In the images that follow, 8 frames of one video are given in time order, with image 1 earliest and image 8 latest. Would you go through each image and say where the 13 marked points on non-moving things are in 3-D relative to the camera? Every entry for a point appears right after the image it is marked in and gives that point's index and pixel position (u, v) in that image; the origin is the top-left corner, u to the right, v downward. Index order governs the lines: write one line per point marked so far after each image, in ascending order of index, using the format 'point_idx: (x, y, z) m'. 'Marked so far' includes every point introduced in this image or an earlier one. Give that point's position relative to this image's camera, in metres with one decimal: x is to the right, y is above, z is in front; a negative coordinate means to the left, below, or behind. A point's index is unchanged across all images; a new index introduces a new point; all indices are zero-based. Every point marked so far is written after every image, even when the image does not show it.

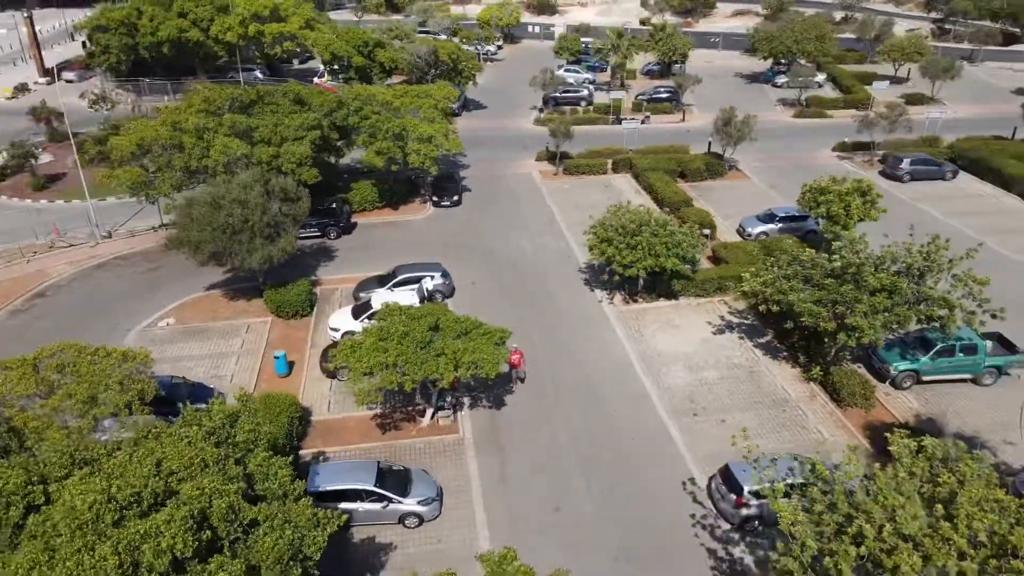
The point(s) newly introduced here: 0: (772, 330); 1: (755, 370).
0: (+6.9, -1.1, +19.9) m
1: (+6.1, -2.0, +18.6) m
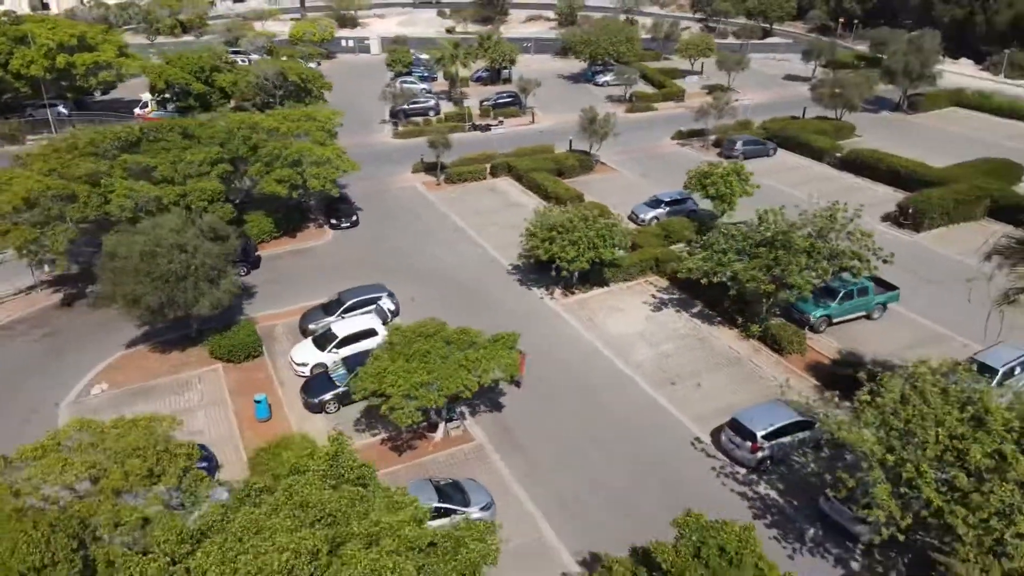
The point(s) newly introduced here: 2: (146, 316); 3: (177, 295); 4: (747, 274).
0: (+5.7, -0.4, +22.6) m
1: (+5.4, -1.4, +21.1) m
2: (-9.2, -0.7, +19.1) m
3: (-8.4, -0.2, +18.9) m
4: (+6.2, +0.4, +19.7) m
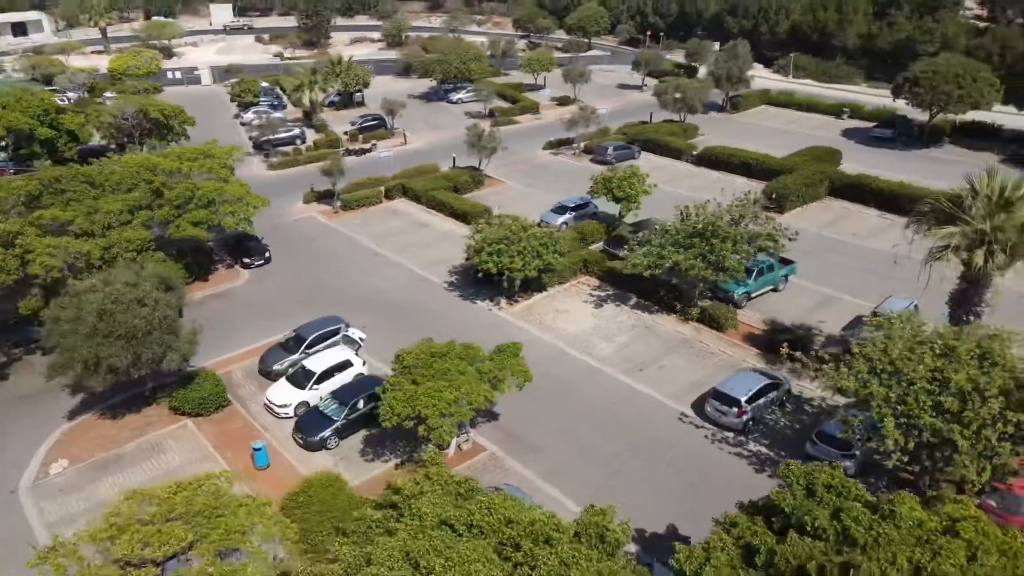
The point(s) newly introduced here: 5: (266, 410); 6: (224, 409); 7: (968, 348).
0: (+4.0, -0.2, +24.7) m
1: (+4.2, -1.2, +23.2) m
2: (-9.4, -2.1, +17.6) m
3: (-8.7, -1.5, +17.6) m
4: (+5.1, +0.7, +22.0) m
5: (-6.4, -3.2, +19.6) m
6: (-7.5, -3.2, +19.5) m
7: (+8.9, -1.3, +14.5) m
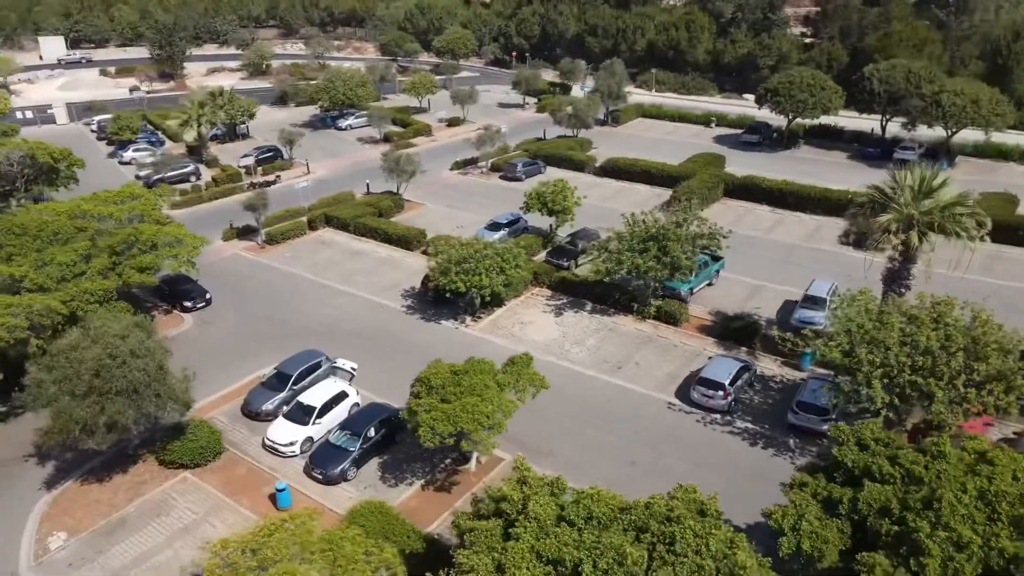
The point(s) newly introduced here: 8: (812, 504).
0: (+2.7, -0.4, +26.2) m
1: (+3.2, -1.3, +24.7) m
2: (-8.9, -3.3, +16.6) m
3: (-8.2, -2.6, +16.7) m
4: (+4.2, +0.7, +23.8) m
5: (-6.2, -4.1, +19.1) m
6: (-7.2, -4.2, +18.8) m
7: (+9.5, -0.7, +17.1) m
8: (+4.8, -3.5, +12.1) m
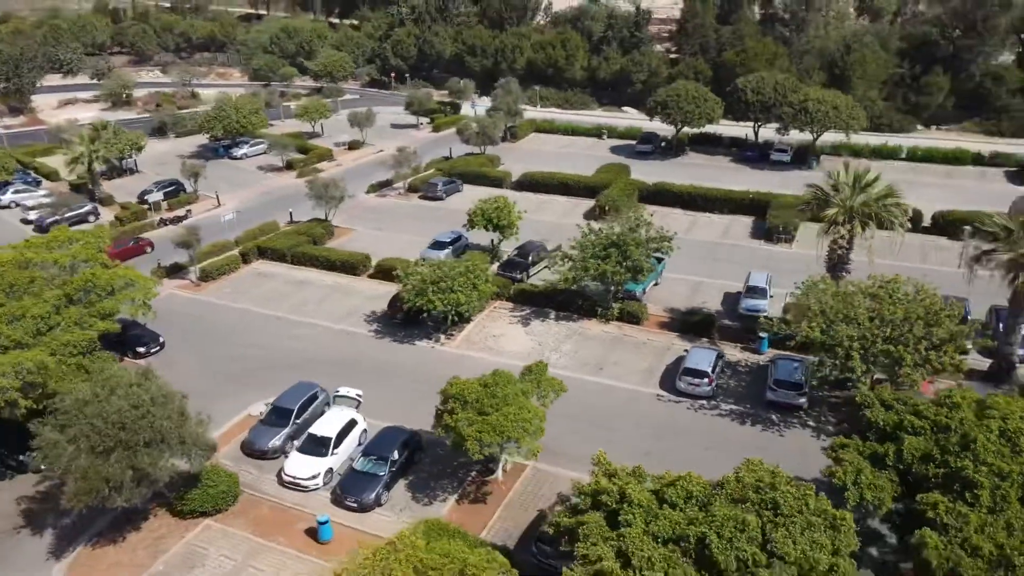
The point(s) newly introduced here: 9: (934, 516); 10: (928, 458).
0: (+1.4, -0.7, +27.4) m
1: (+2.3, -1.5, +26.0) m
2: (-7.8, -4.3, +15.7) m
3: (-7.2, -3.5, +15.9) m
4: (+3.3, +0.6, +25.4) m
5: (-5.6, -4.9, +18.6) m
6: (-6.5, -5.1, +18.1) m
7: (+9.9, -0.2, +19.8) m
8: (+6.5, -3.2, +13.9) m
9: (+6.9, -3.8, +12.4) m
10: (+7.5, -3.0, +13.5) m
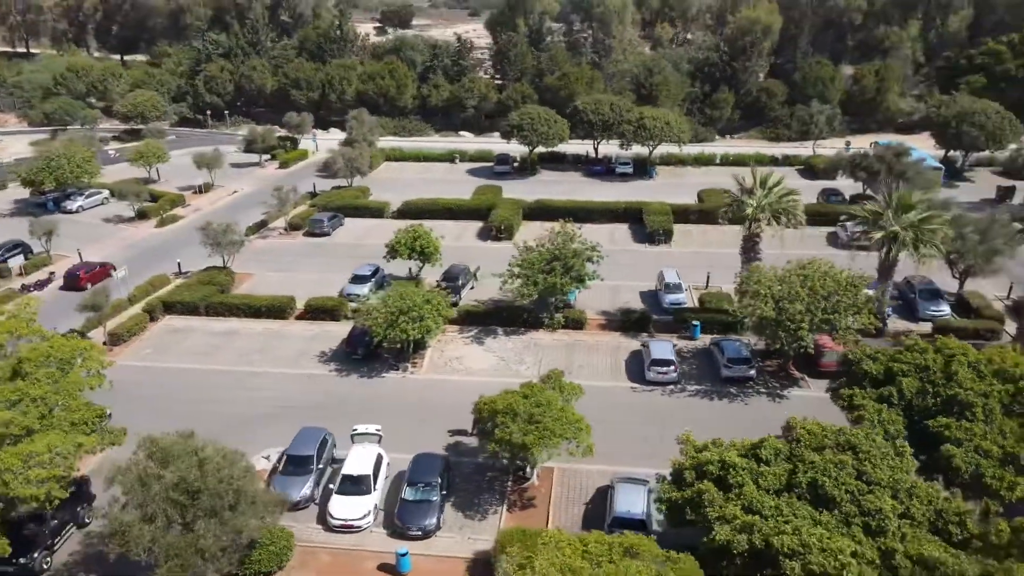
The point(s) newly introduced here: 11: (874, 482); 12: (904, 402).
0: (-0.6, -1.4, +28.8) m
1: (+0.8, -2.0, +27.7) m
2: (-5.7, -5.4, +14.9) m
3: (-5.3, -4.6, +15.3) m
4: (+1.6, +0.2, +27.4) m
5: (-4.3, -6.0, +18.3) m
6: (-5.0, -6.2, +17.6) m
7: (+9.5, +0.4, +23.9) m
8: (+8.3, -2.6, +17.2) m
9: (+9.2, -3.1, +15.9) m
10: (+9.4, -2.4, +17.1) m
11: (+6.8, -3.7, +14.2) m
12: (+8.9, -2.6, +17.2) m
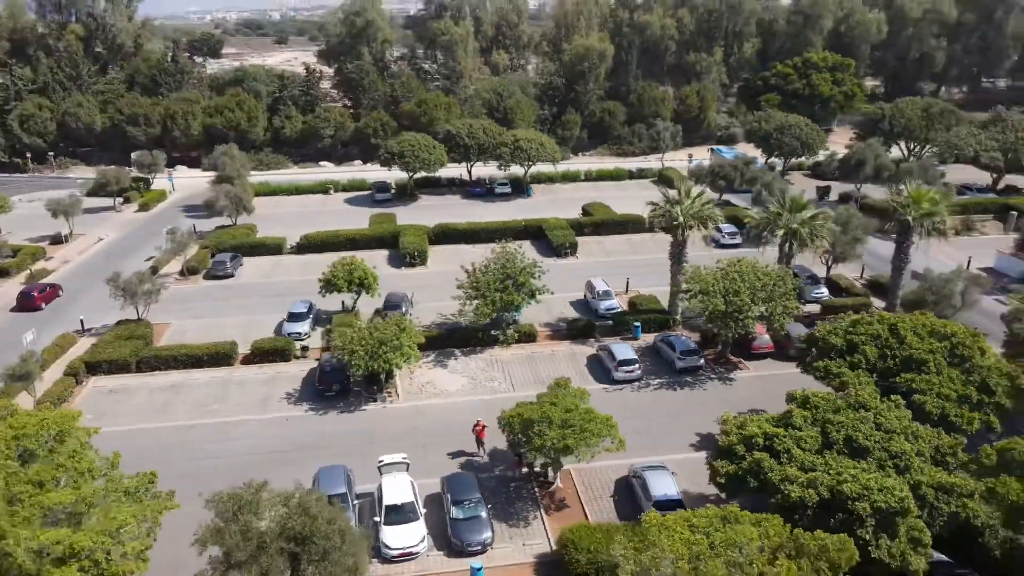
0: (-2.3, -2.3, +29.5) m
1: (-0.7, -2.8, +28.9) m
2: (-3.4, -6.2, +14.7) m
3: (-3.2, -5.4, +15.3) m
4: (0.0, -0.5, +28.8) m
5: (-2.9, -6.7, +18.4) m
6: (-3.4, -7.0, +17.5) m
7: (+8.5, +0.6, +27.4) m
8: (+9.2, -2.3, +20.6) m
9: (+10.5, -2.6, +19.5) m
10: (+10.2, -1.9, +20.7) m
11: (+8.7, -3.3, +17.2) m
12: (+9.8, -2.2, +20.7) m
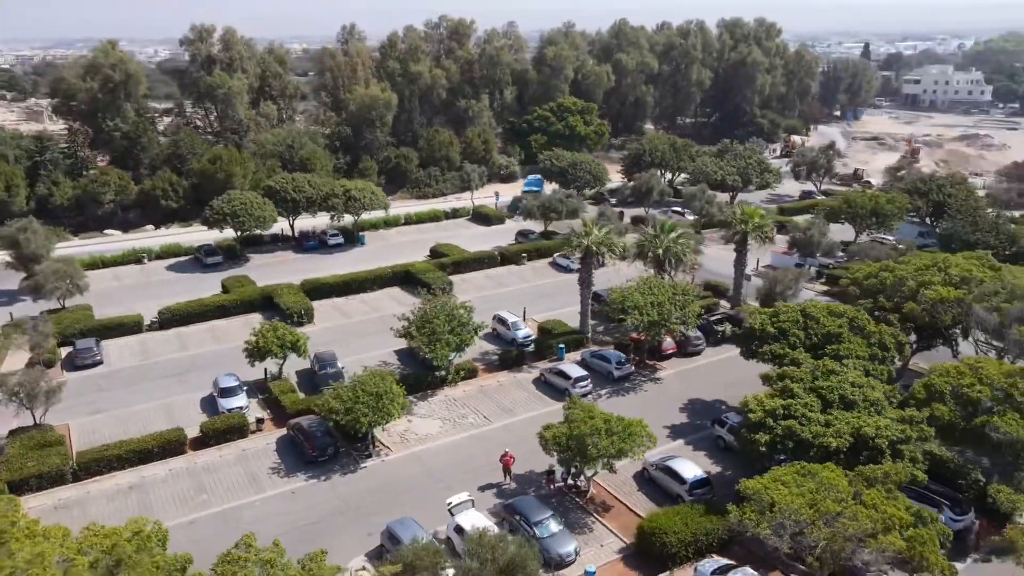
0: (-4.2, -4.2, +30.1) m
1: (-2.4, -4.4, +30.1) m
2: (+0.7, -7.0, +15.9) m
3: (+0.6, -6.3, +16.5) m
4: (-2.1, -2.1, +30.3) m
5: (-0.1, -7.8, +19.5) m
6: (-0.2, -8.1, +18.4) m
7: (+6.1, +0.1, +32.2) m
8: (+9.7, -2.2, +26.0) m
9: (+11.3, -2.2, +25.5) m
10: (+10.5, -1.7, +26.6) m
11: (+10.5, -3.0, +22.7) m
12: (+10.2, -2.0, +26.4) m
